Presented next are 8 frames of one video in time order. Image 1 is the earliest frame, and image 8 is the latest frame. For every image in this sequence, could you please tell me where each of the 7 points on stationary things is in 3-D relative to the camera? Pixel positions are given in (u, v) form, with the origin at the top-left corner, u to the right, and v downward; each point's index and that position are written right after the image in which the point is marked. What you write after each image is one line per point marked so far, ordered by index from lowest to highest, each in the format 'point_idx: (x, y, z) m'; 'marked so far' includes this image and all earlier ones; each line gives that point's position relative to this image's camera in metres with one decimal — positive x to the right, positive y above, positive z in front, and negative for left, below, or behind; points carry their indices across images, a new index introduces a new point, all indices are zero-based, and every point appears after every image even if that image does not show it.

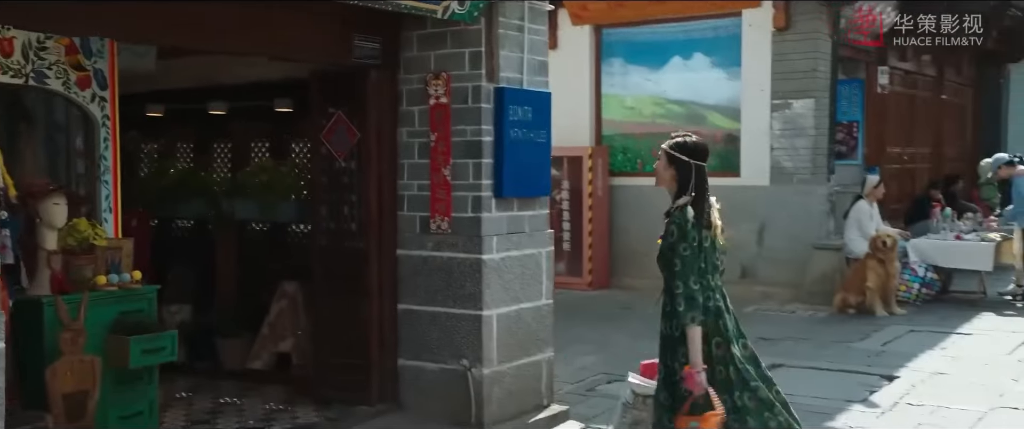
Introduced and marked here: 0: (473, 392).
0: (-0.2, -0.9, +4.9) m
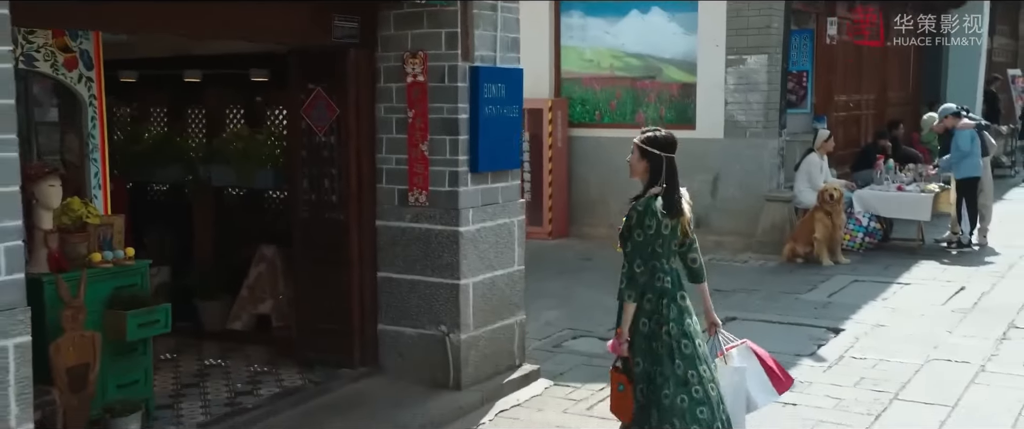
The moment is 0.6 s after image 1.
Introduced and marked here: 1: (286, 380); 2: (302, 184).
0: (-0.3, -0.7, +5.2) m
1: (-1.2, -0.9, +5.4) m
2: (-1.2, +0.2, +5.5) m
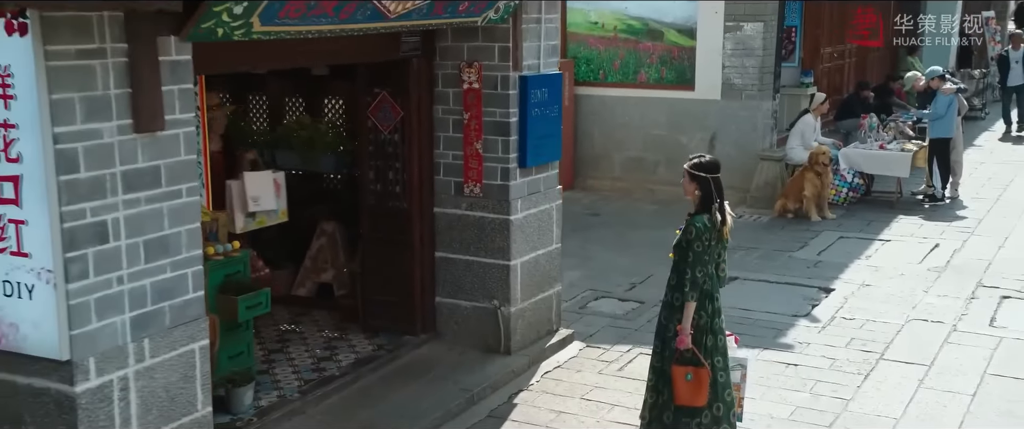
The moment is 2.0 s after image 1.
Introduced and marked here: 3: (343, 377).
0: (-0.1, -0.7, +6.1) m
1: (-1.0, -0.8, +6.2) m
2: (-0.9, +0.3, +6.3) m
3: (-1.0, -0.9, +5.7) m
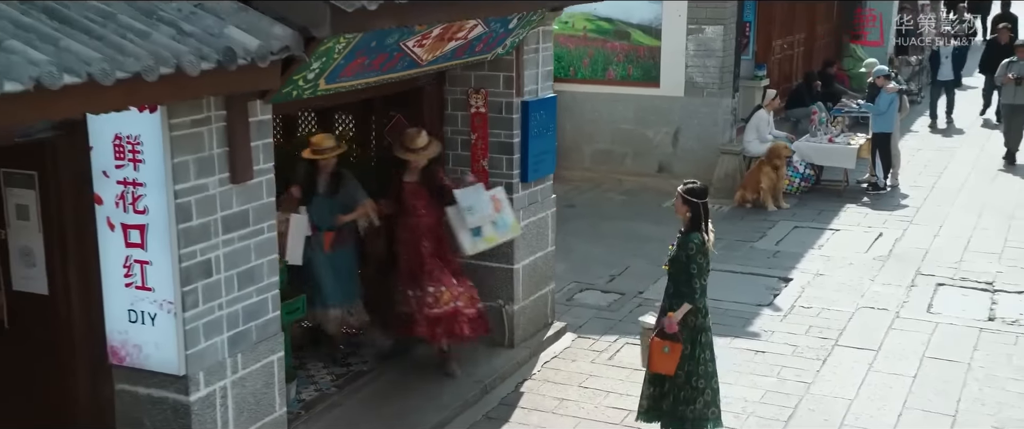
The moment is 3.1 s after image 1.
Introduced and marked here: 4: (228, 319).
0: (0.0, -0.7, +6.9) m
1: (-1.0, -0.9, +7.0) m
2: (-0.9, +0.2, +7.0) m
3: (-0.9, -1.0, +6.4) m
4: (-1.2, -0.4, +4.3) m
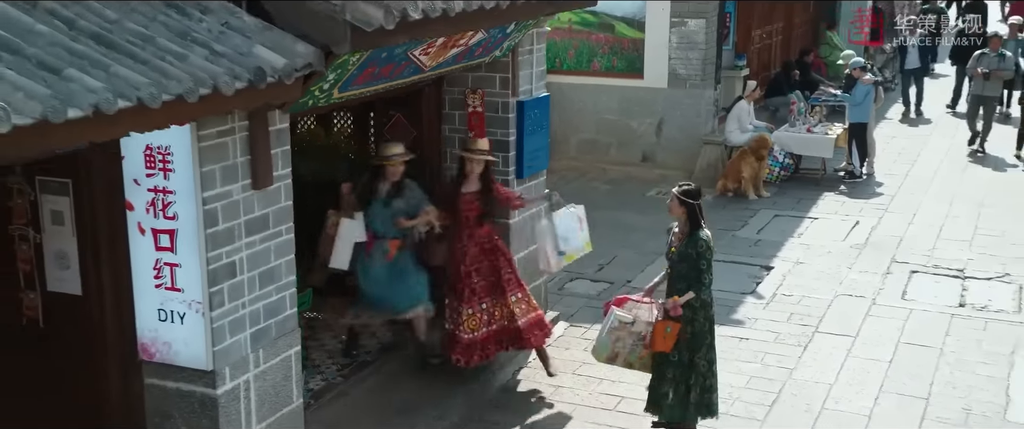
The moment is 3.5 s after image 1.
0: (-0.1, -0.7, +7.2) m
1: (-1.0, -0.9, +7.2) m
2: (-0.9, +0.2, +7.3) m
3: (-1.0, -1.0, +6.7) m
4: (-1.2, -0.5, +4.5) m
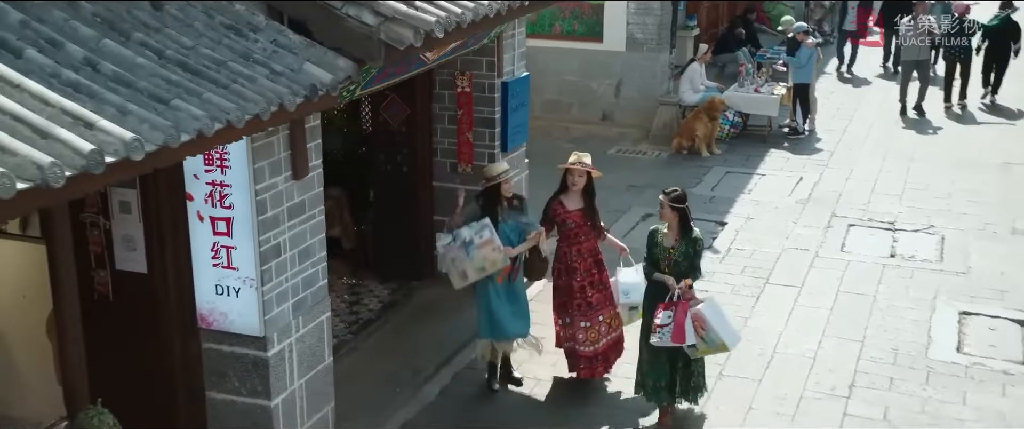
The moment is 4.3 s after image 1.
0: (-0.2, -0.4, +8.0) m
1: (-1.1, -0.6, +8.0) m
2: (-1.1, +0.5, +7.9) m
3: (-1.0, -0.8, +7.5) m
4: (-1.2, -0.4, +5.3) m
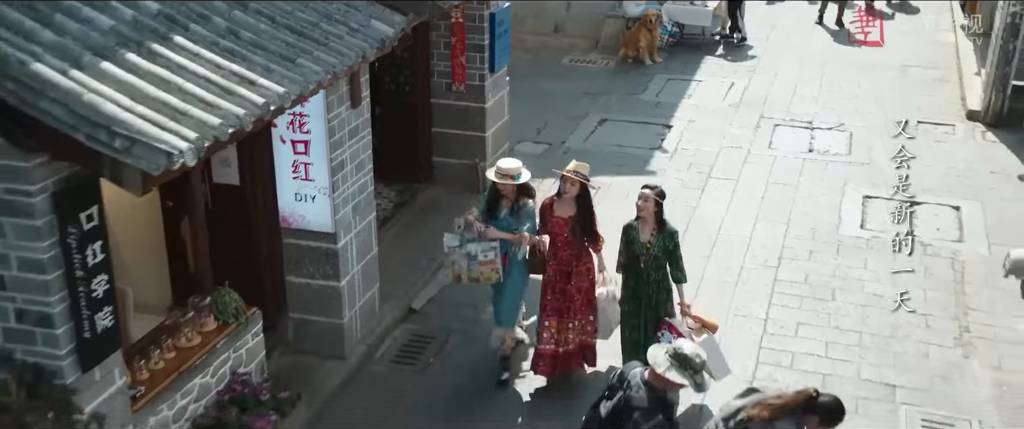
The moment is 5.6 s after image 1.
0: (-0.3, +0.4, +9.4) m
1: (-1.2, +0.2, +9.4) m
2: (-1.2, +1.3, +9.2) m
3: (-1.1, 0.0, +8.9) m
4: (-1.1, +0.1, +6.7) m
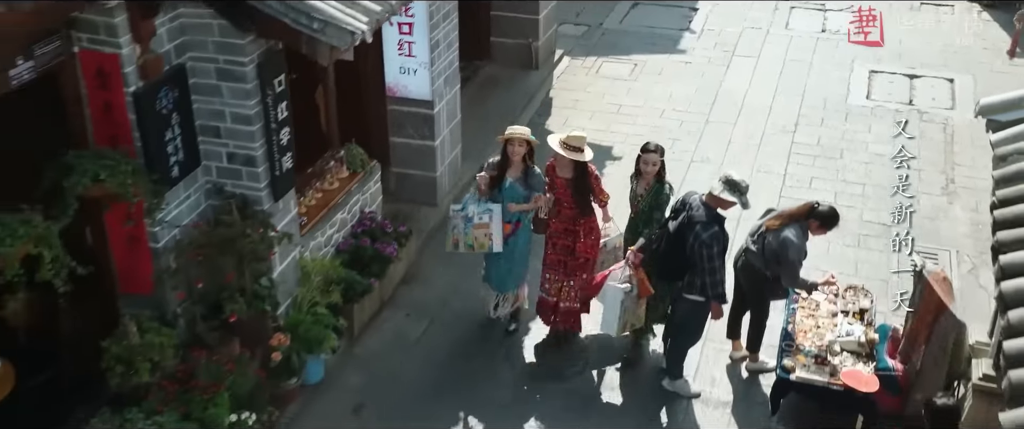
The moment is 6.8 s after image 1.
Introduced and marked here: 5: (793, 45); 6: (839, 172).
0: (+0.2, +1.8, +10.7) m
1: (-0.7, +1.6, +10.7) m
2: (-0.7, +2.6, +10.4) m
3: (-0.6, +1.3, +10.2) m
4: (-0.6, +1.2, +8.0) m
5: (+3.3, +2.0, +11.6) m
6: (+2.9, +0.4, +8.8) m
